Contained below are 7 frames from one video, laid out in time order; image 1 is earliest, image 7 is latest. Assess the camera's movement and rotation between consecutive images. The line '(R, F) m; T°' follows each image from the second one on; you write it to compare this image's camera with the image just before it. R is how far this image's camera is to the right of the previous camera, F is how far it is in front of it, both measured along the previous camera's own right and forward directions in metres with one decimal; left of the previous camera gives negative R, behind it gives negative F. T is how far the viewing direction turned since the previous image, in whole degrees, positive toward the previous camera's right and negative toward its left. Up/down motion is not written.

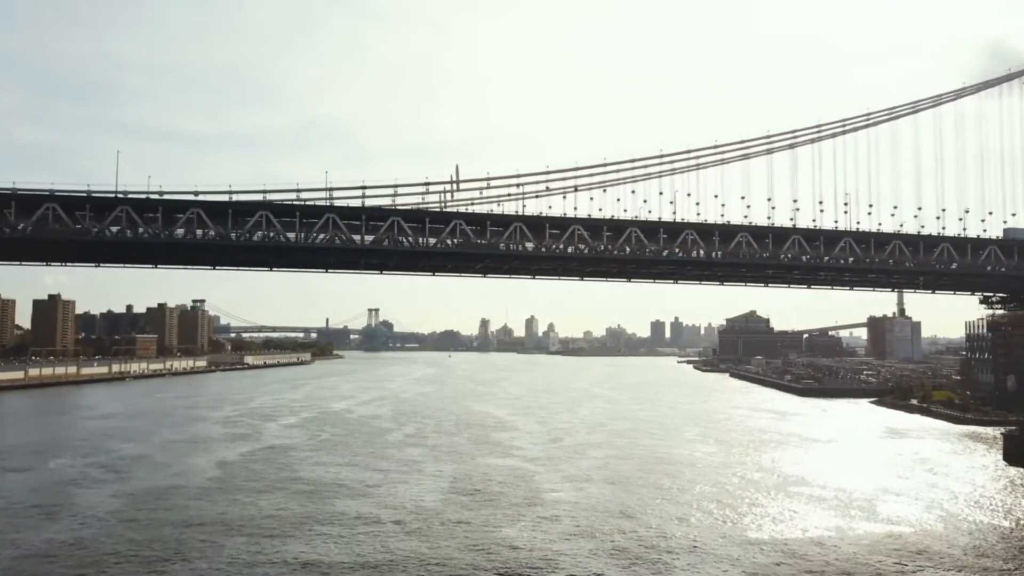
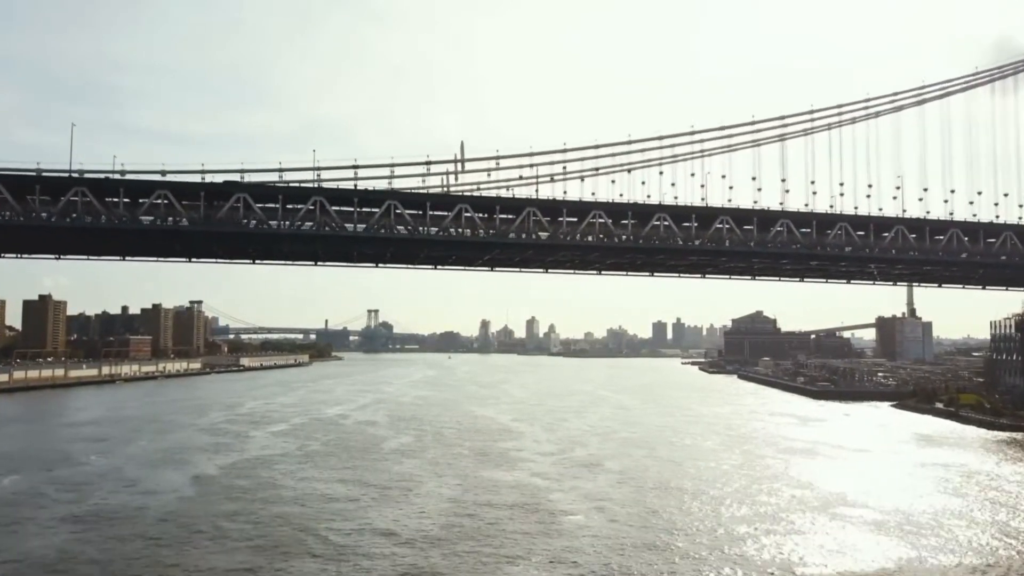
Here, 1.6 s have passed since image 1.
(-0.2, +1.4) m; 0°
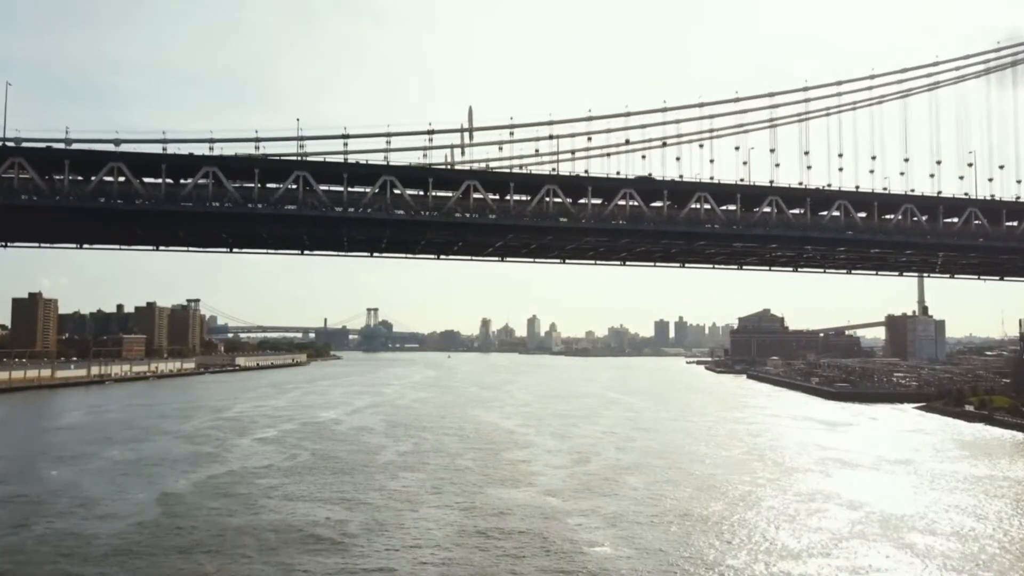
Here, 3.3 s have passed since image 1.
(-0.2, +1.5) m; 0°
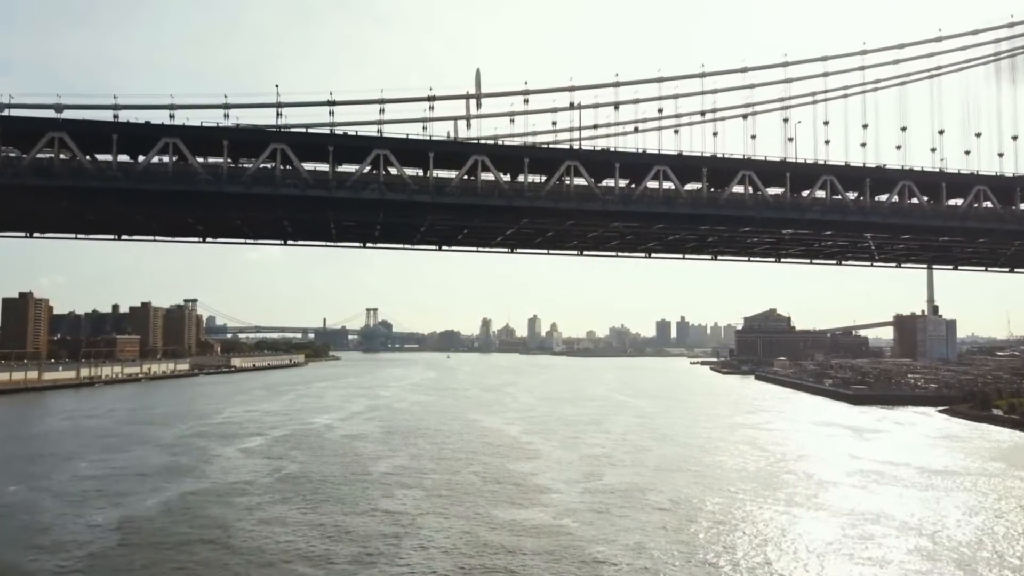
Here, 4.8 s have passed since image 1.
(-0.1, +1.3) m; 0°
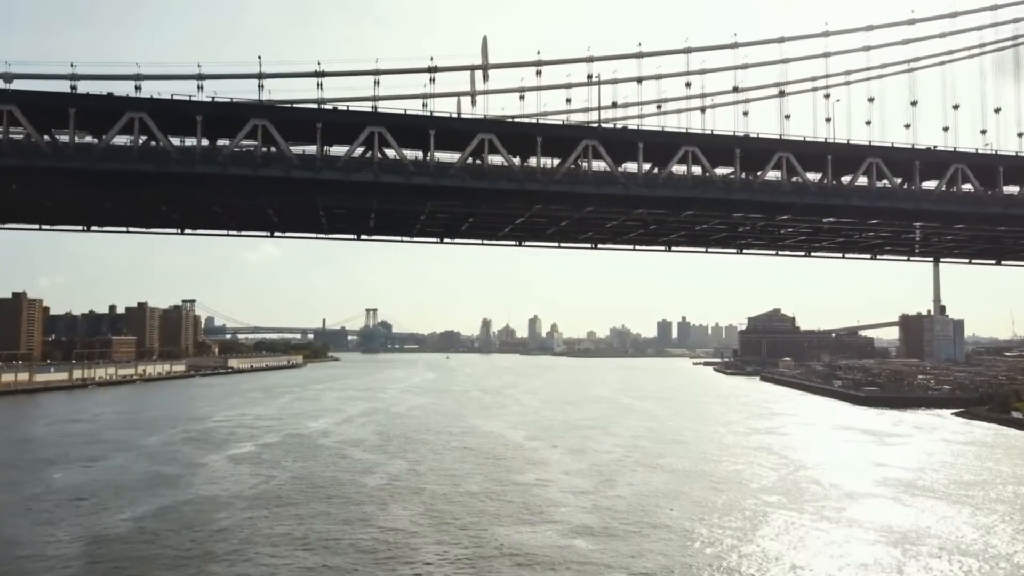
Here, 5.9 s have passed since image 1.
(-0.1, +0.8) m; 0°
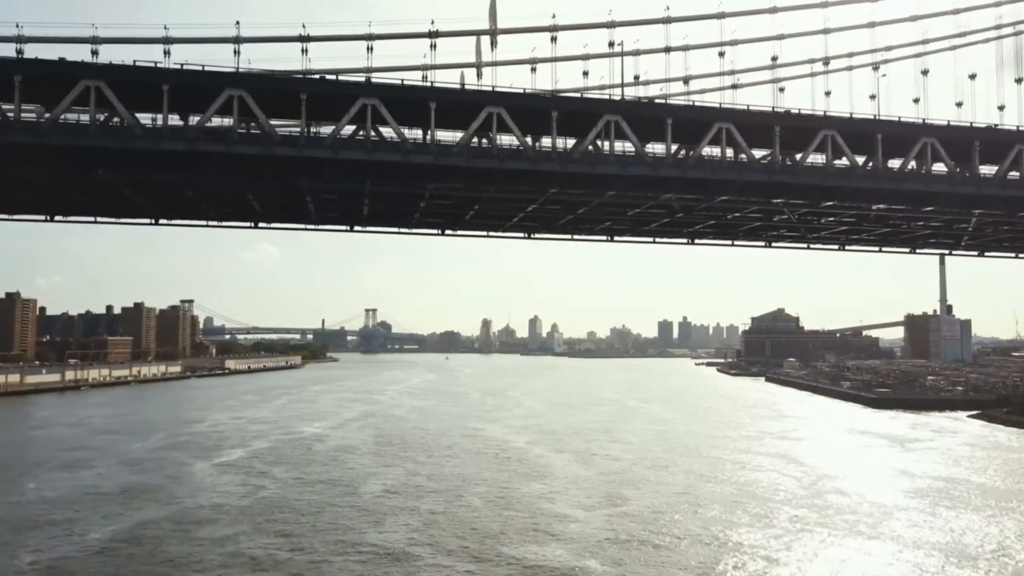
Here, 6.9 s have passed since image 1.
(-0.1, +0.8) m; 0°
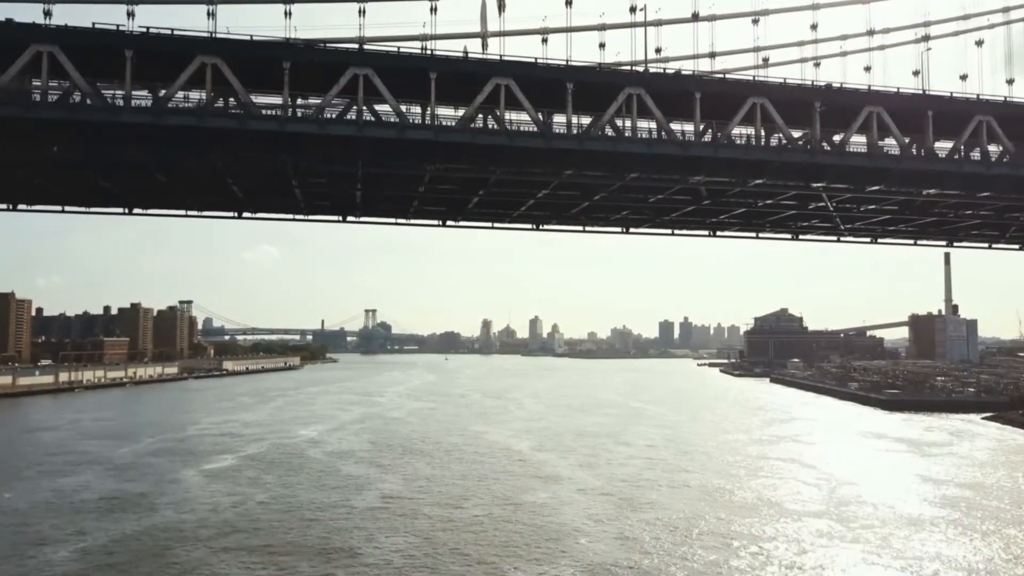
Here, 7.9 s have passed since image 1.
(-0.1, +0.7) m; 0°
